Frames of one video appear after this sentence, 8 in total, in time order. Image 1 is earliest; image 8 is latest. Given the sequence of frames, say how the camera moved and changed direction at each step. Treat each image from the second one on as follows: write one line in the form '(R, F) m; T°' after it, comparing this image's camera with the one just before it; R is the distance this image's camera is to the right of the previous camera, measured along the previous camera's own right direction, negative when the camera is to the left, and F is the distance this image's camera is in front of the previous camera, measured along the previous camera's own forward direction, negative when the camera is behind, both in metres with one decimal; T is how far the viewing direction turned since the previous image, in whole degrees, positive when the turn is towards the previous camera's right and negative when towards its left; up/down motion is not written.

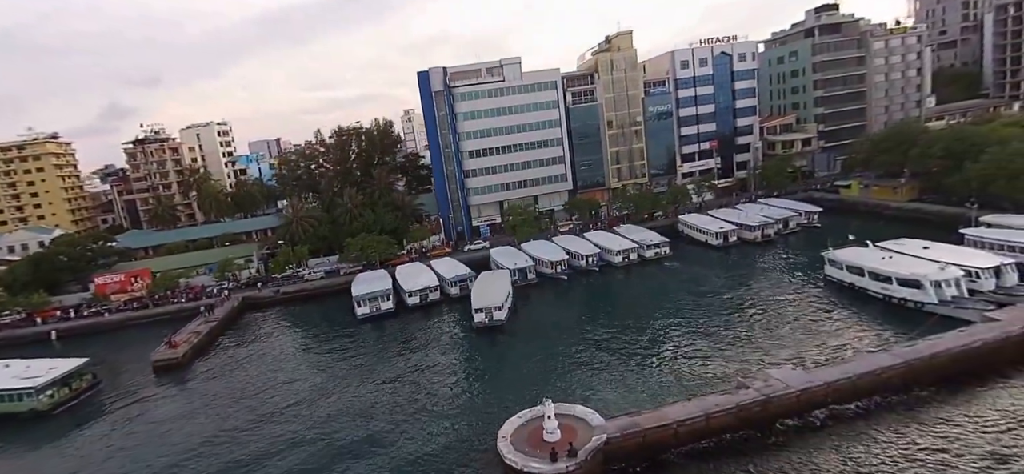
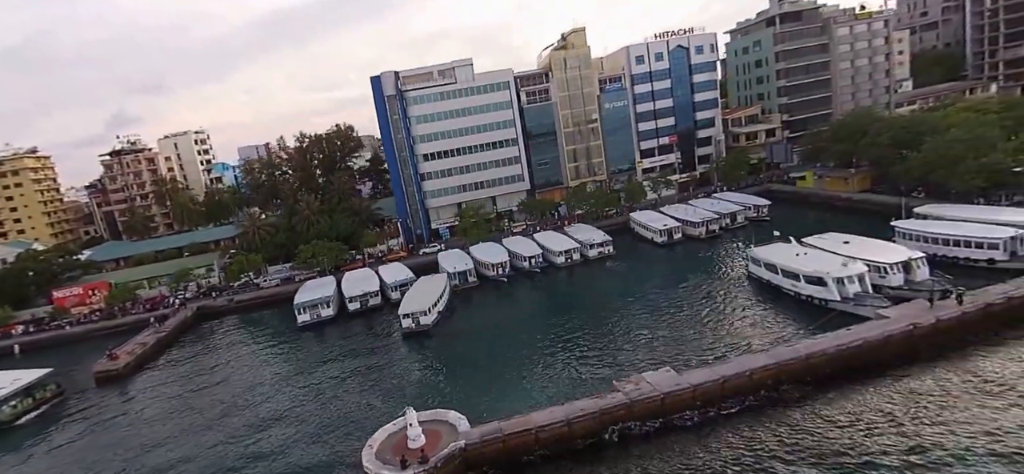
(+6.9, -0.3) m; -2°
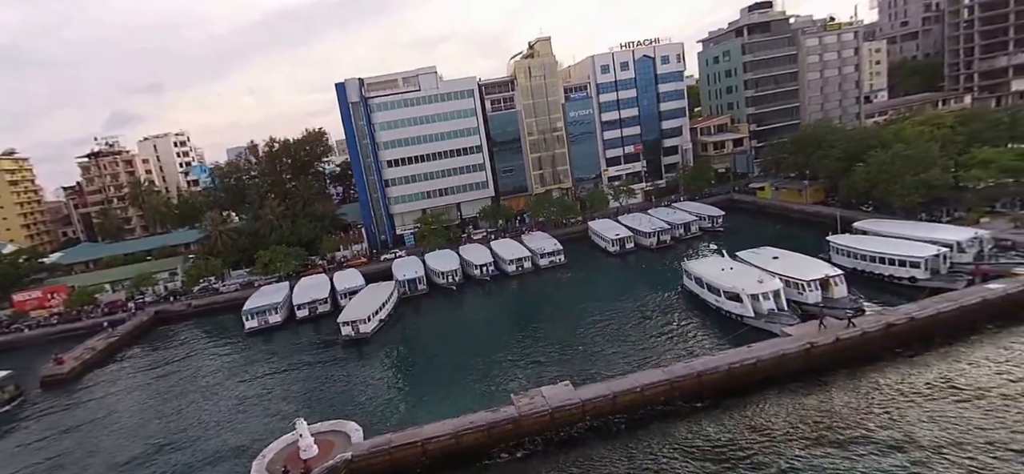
(+5.1, -0.4) m; 0°
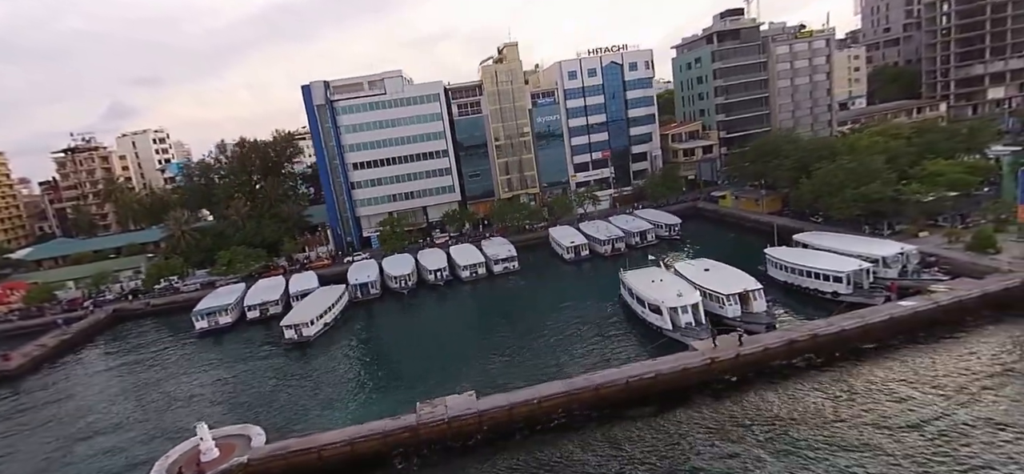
(+4.9, -0.3) m; 0°
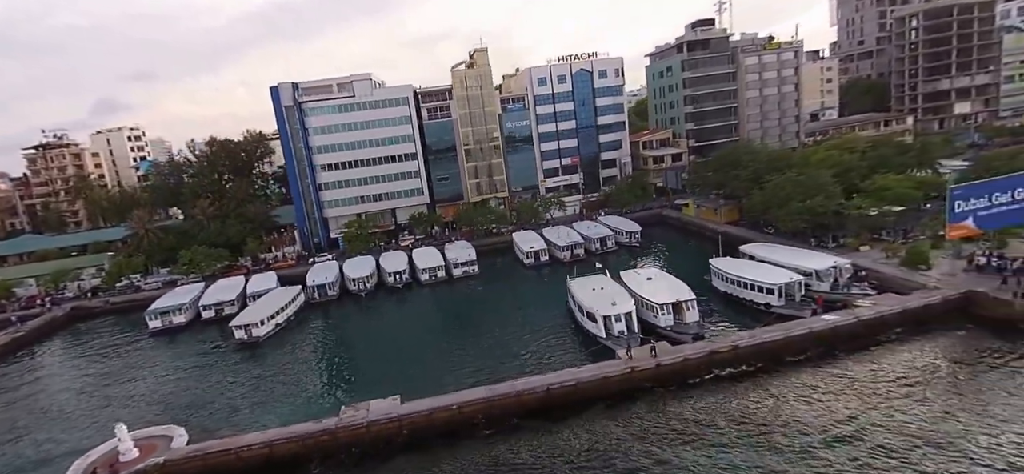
(+3.4, -0.5) m; +1°
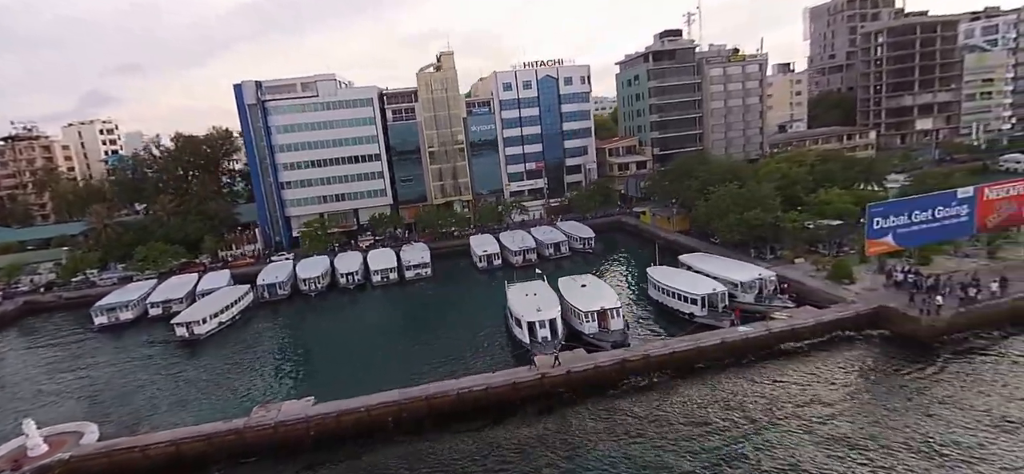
(+3.9, -0.5) m; +1°
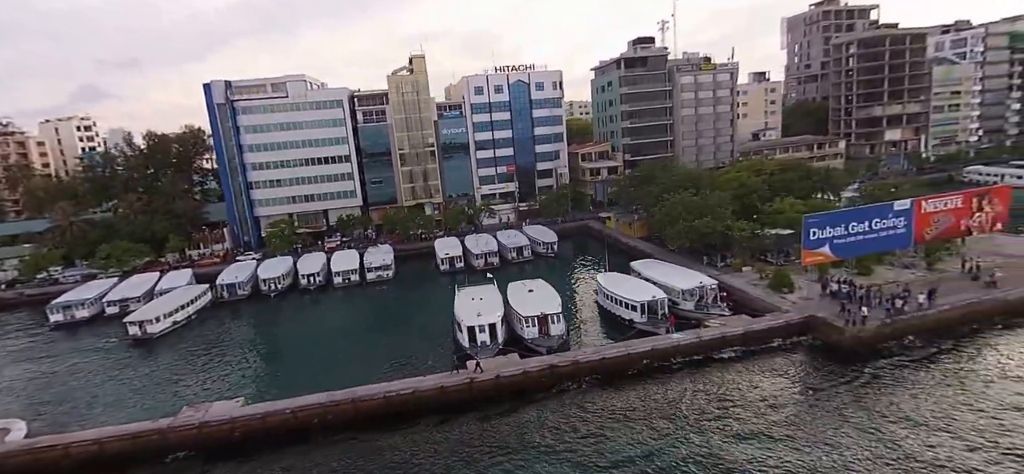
(+3.3, -0.5) m; +1°
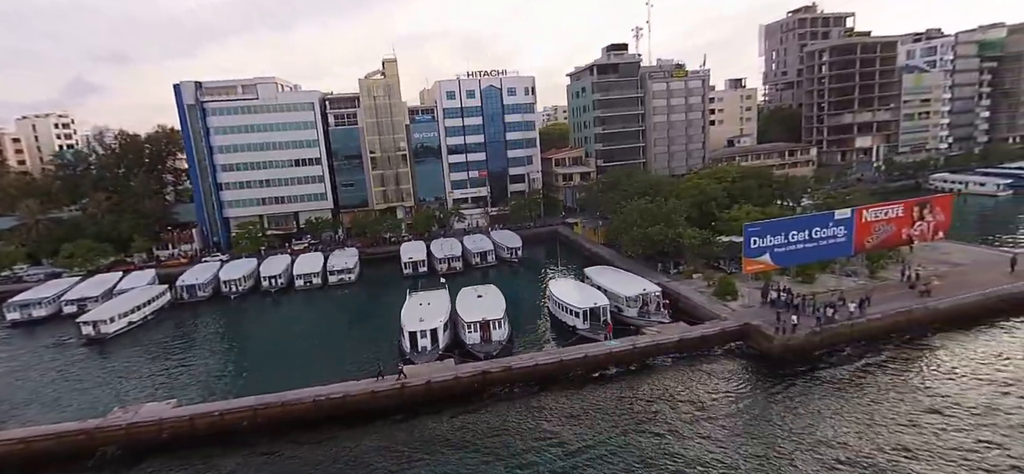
(+3.4, -0.4) m; 0°
